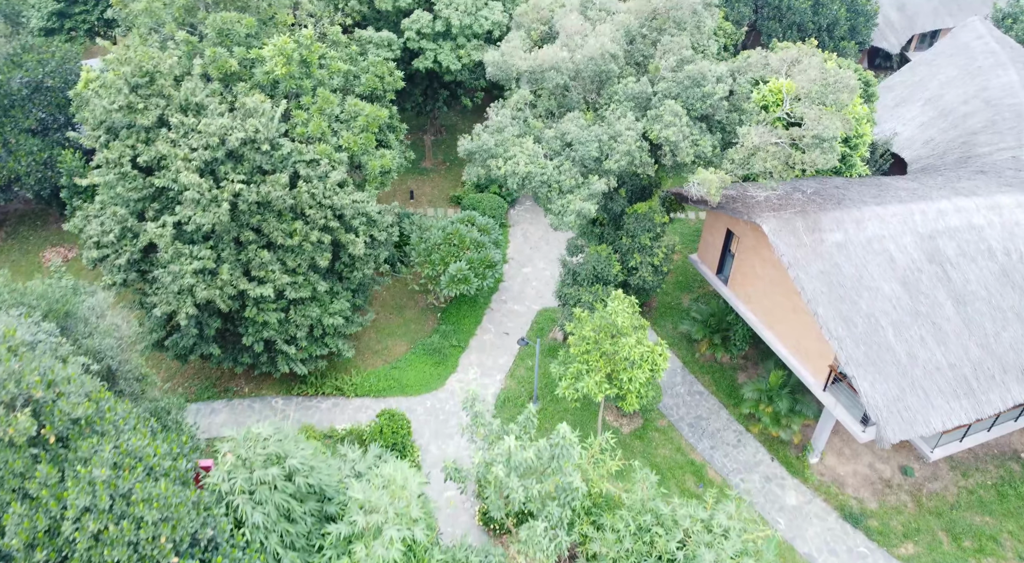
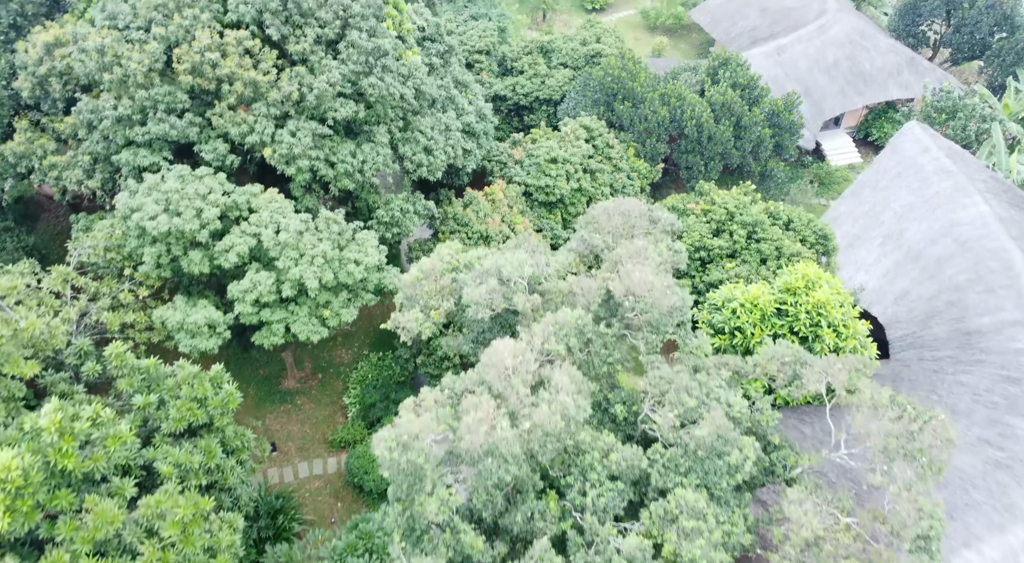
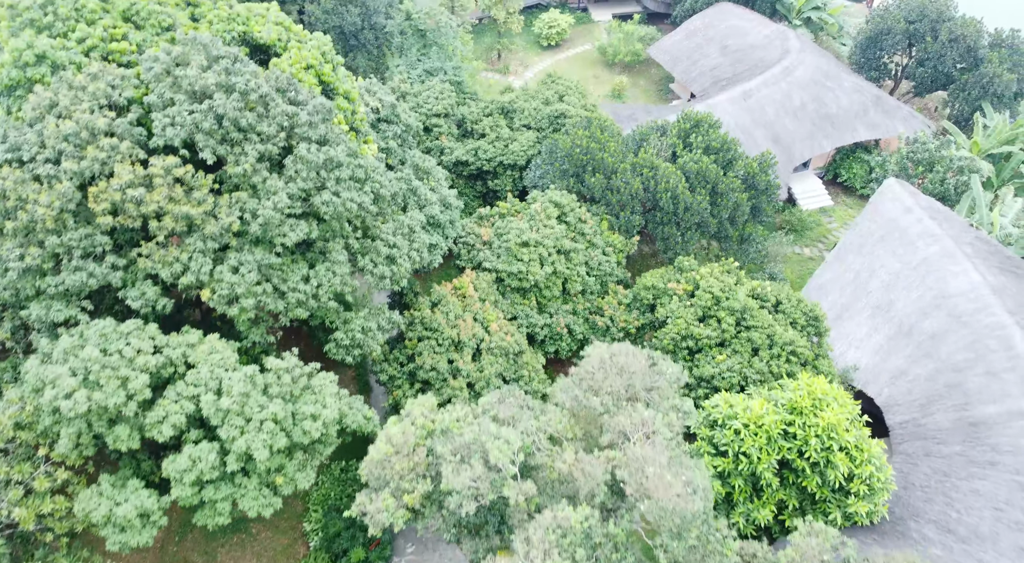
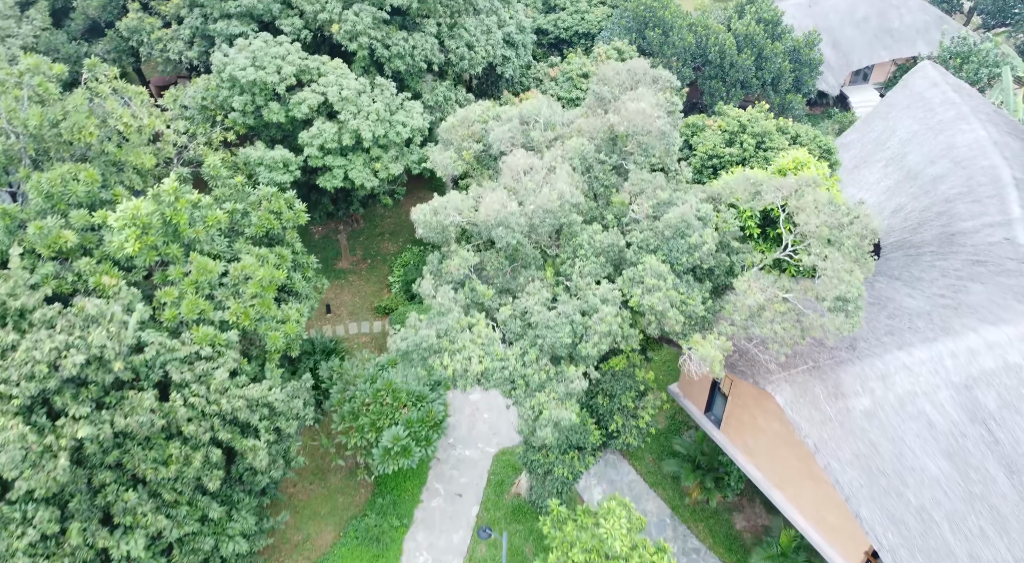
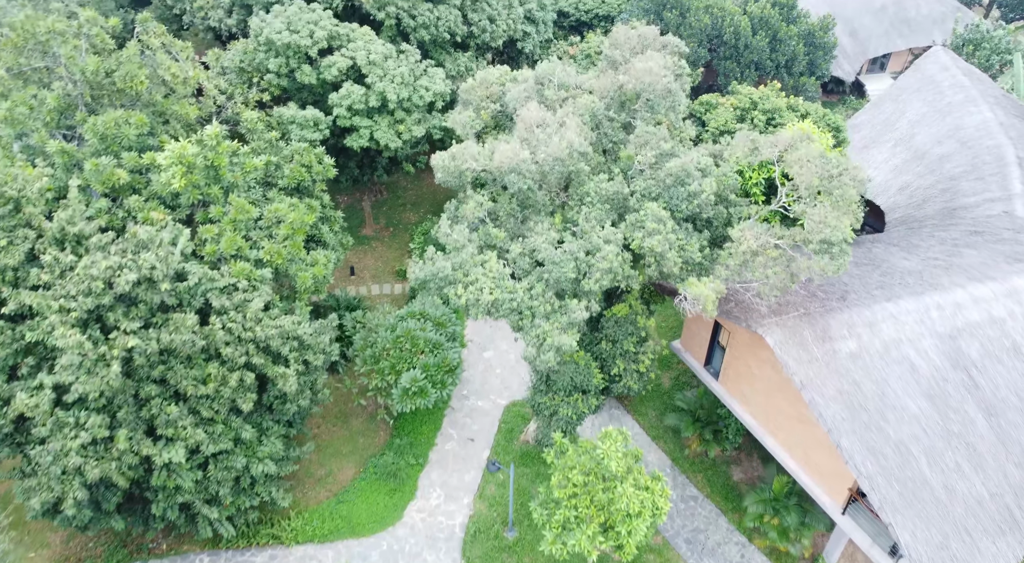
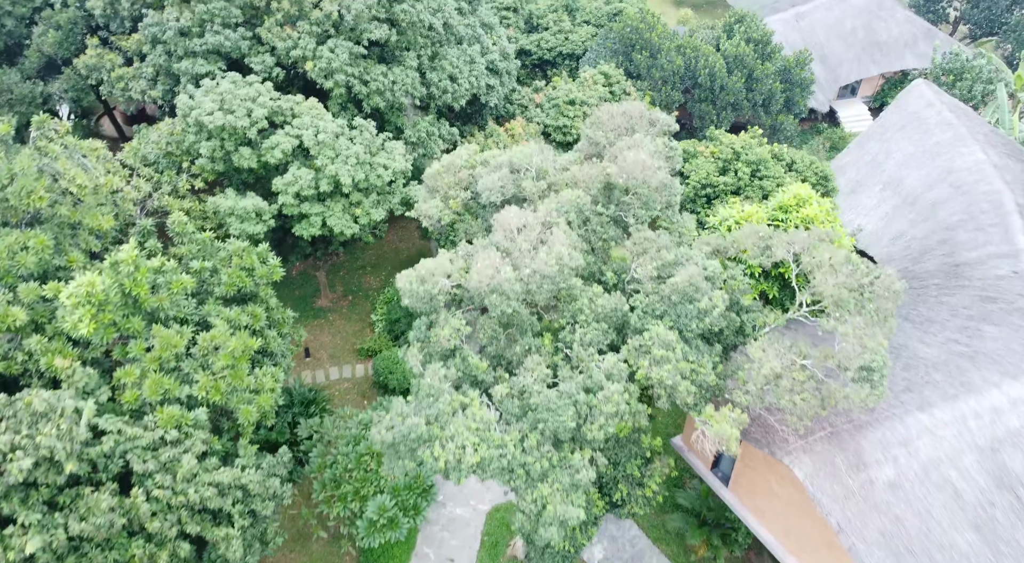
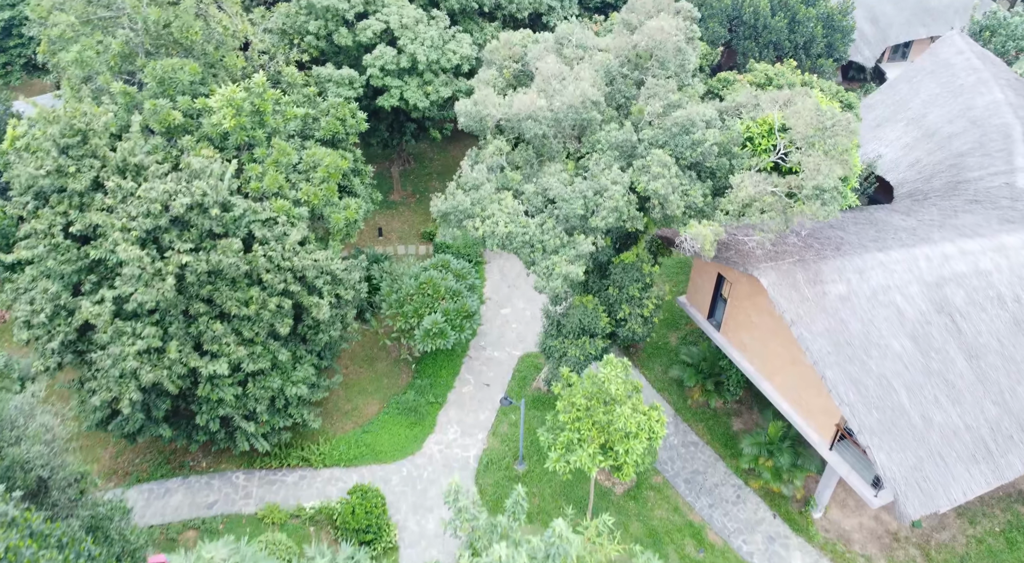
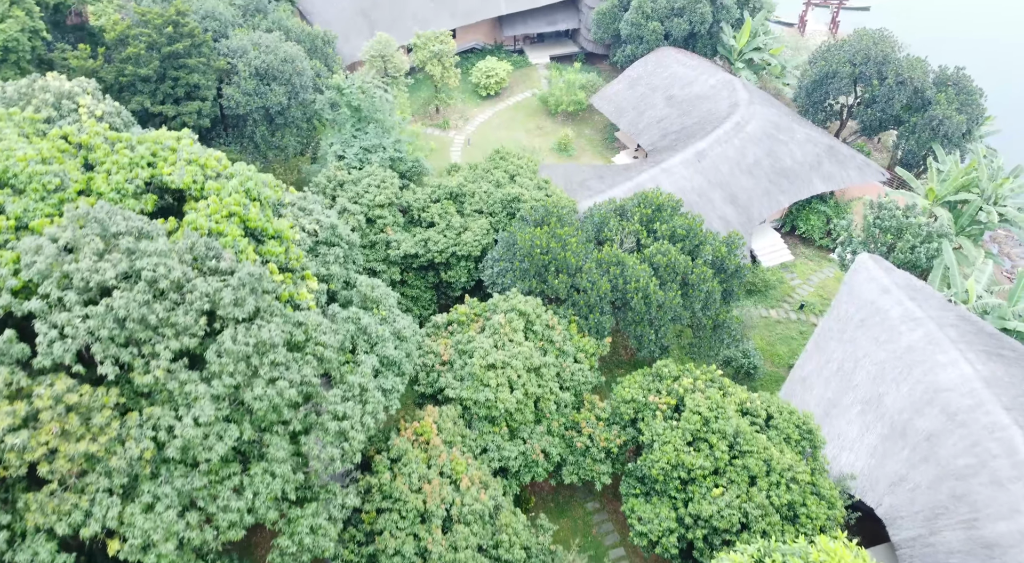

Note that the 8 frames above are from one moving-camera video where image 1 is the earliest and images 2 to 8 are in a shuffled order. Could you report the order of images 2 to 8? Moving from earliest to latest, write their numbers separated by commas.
7, 5, 4, 6, 2, 3, 8
